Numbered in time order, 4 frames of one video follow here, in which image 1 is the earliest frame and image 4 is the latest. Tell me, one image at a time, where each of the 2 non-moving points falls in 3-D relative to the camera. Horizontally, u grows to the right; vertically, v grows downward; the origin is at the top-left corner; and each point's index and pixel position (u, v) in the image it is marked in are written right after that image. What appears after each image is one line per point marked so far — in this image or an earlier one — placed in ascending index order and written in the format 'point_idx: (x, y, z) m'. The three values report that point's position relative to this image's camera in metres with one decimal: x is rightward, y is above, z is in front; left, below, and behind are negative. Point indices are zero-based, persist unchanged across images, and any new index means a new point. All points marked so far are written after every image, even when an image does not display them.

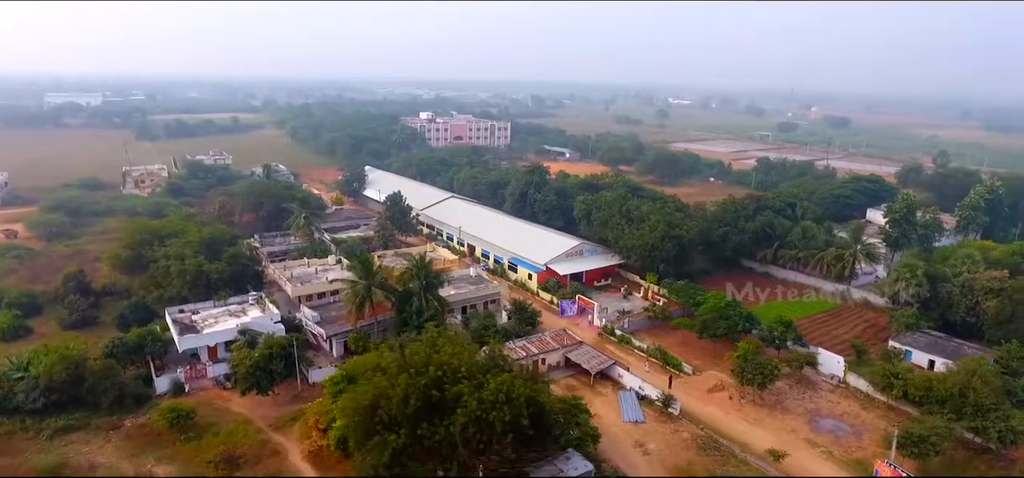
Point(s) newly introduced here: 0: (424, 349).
0: (-2.0, -2.6, +14.5) m
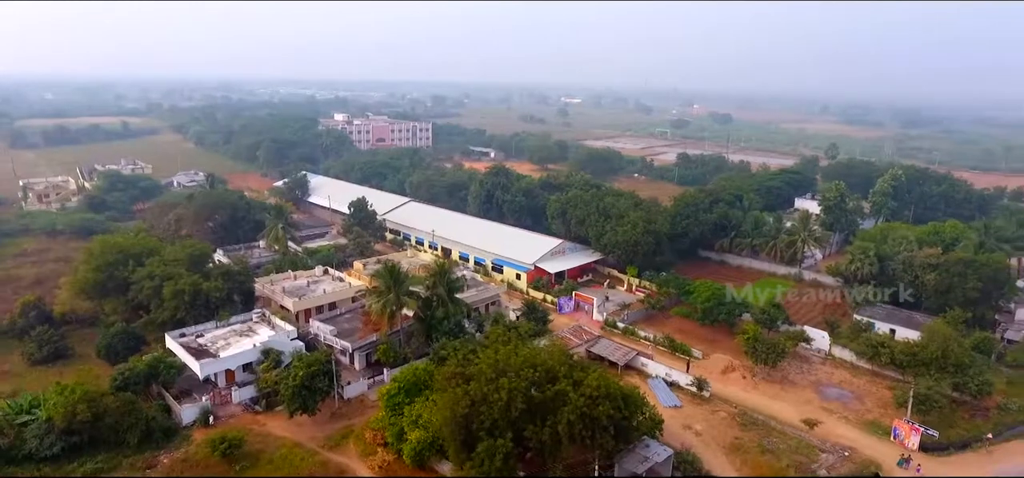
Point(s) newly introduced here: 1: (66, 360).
0: (-0.2, -2.7, +14.7) m
1: (-14.1, -3.9, +19.9) m
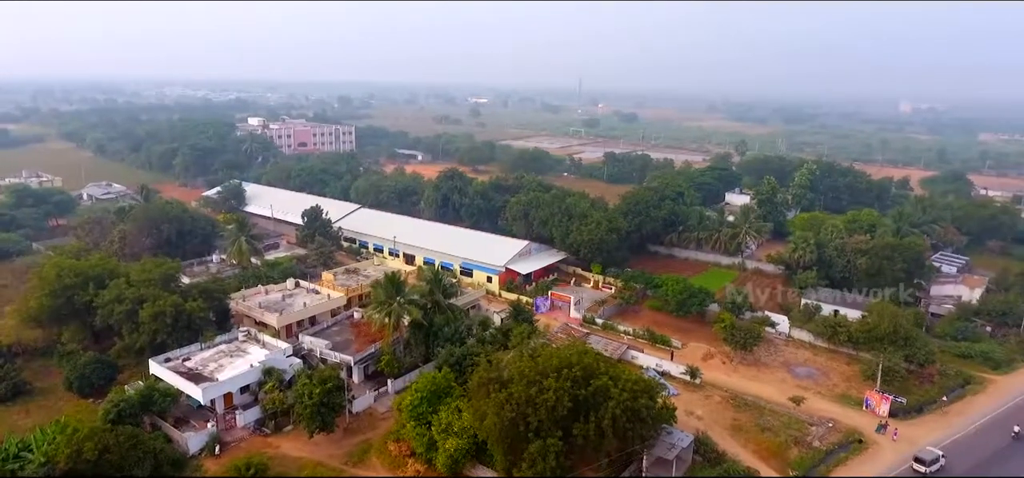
0: (+0.6, -2.8, +15.1) m
1: (-14.0, -4.6, +18.2) m
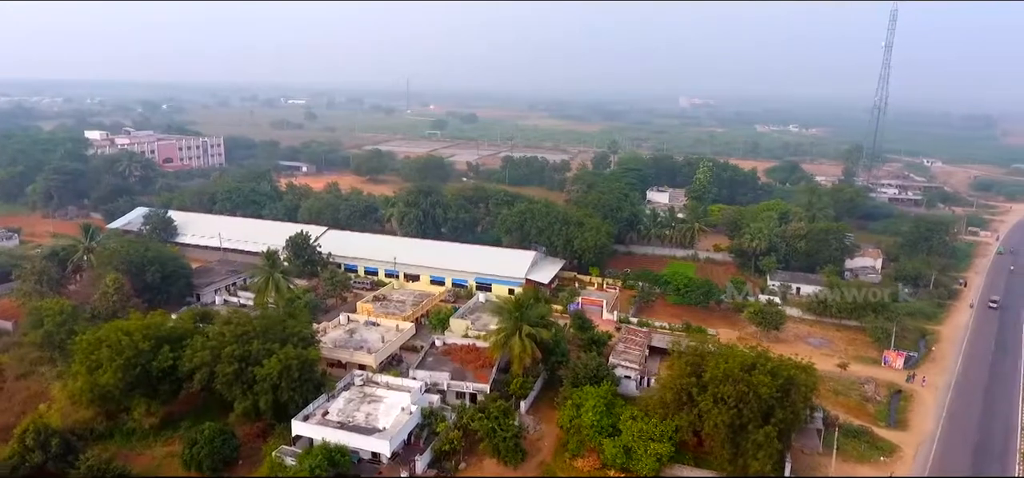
0: (+5.4, -3.2, +16.9) m
1: (-9.2, -6.1, +15.5) m
